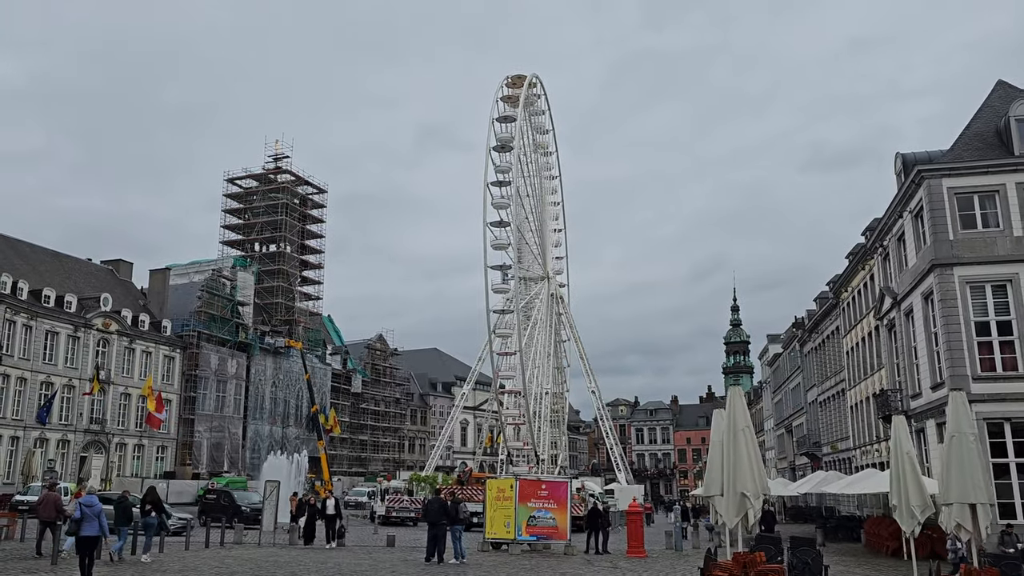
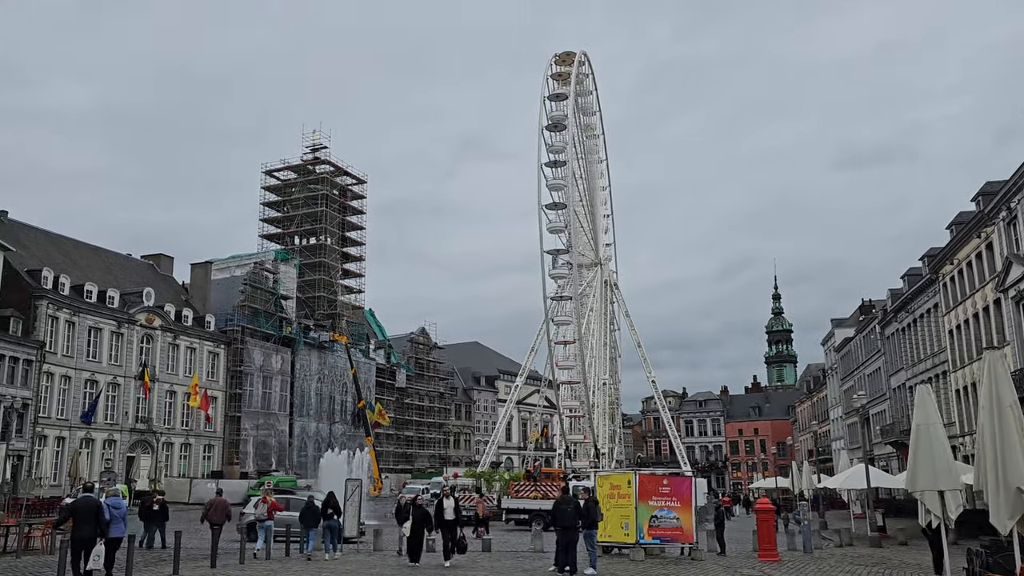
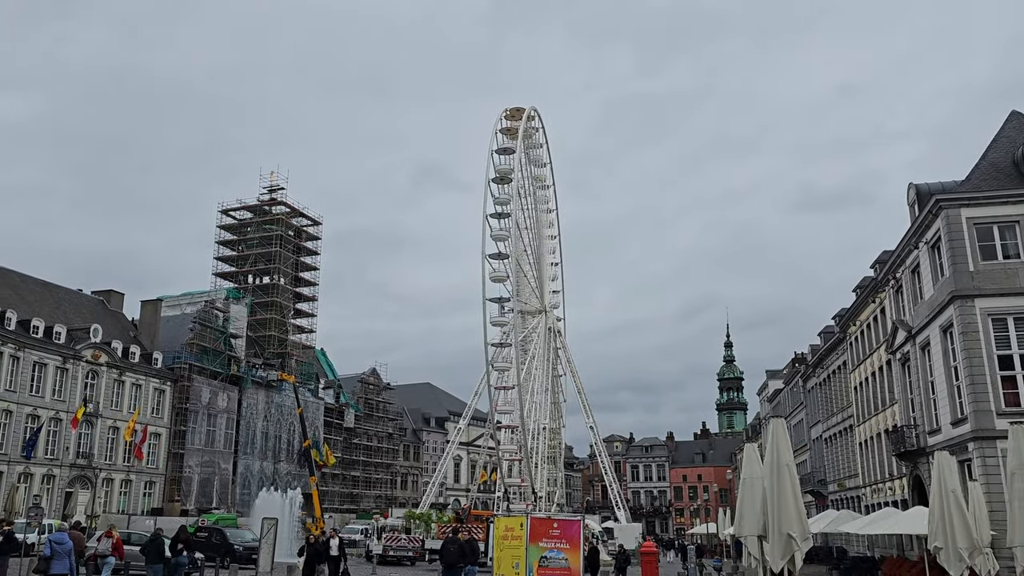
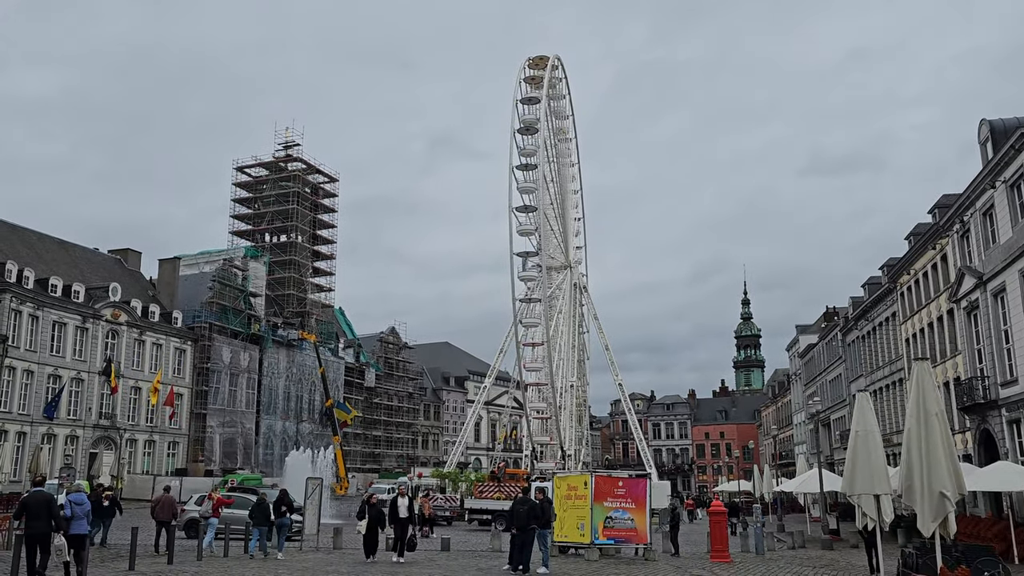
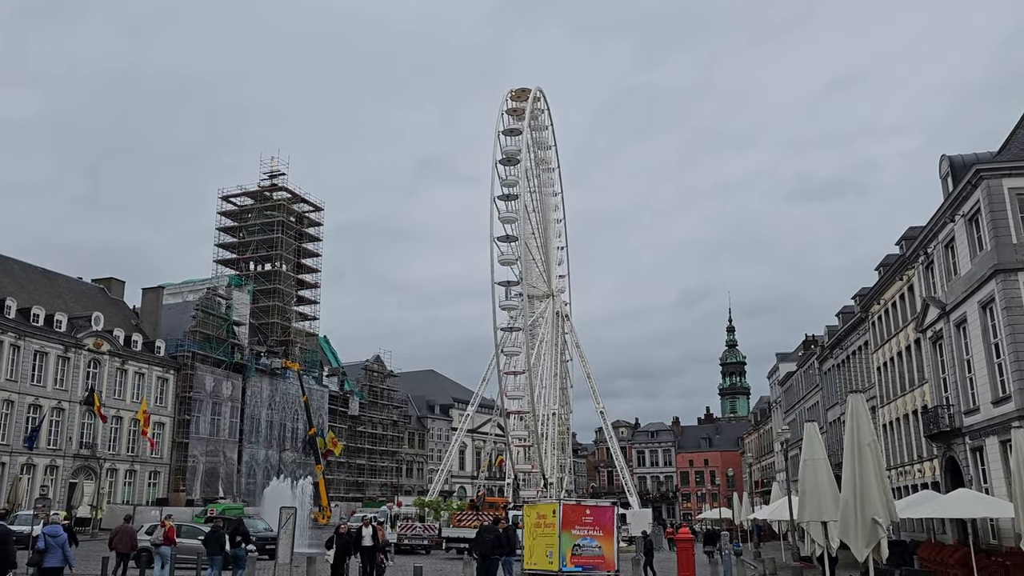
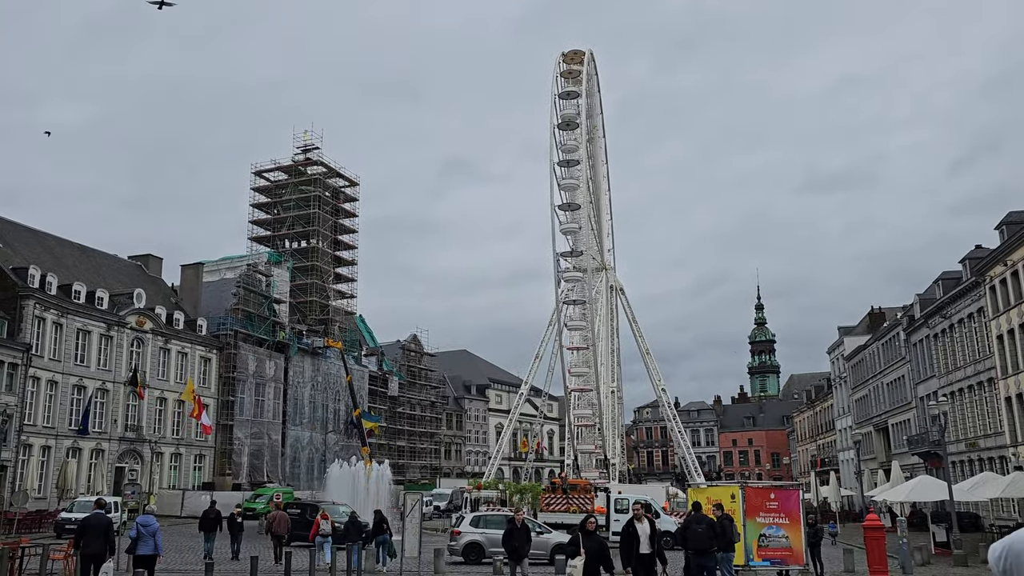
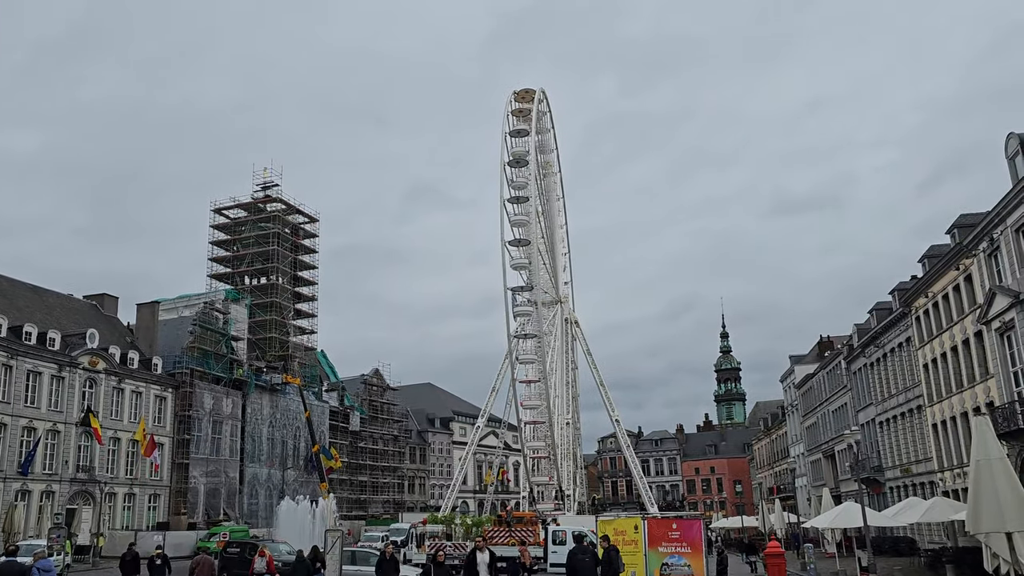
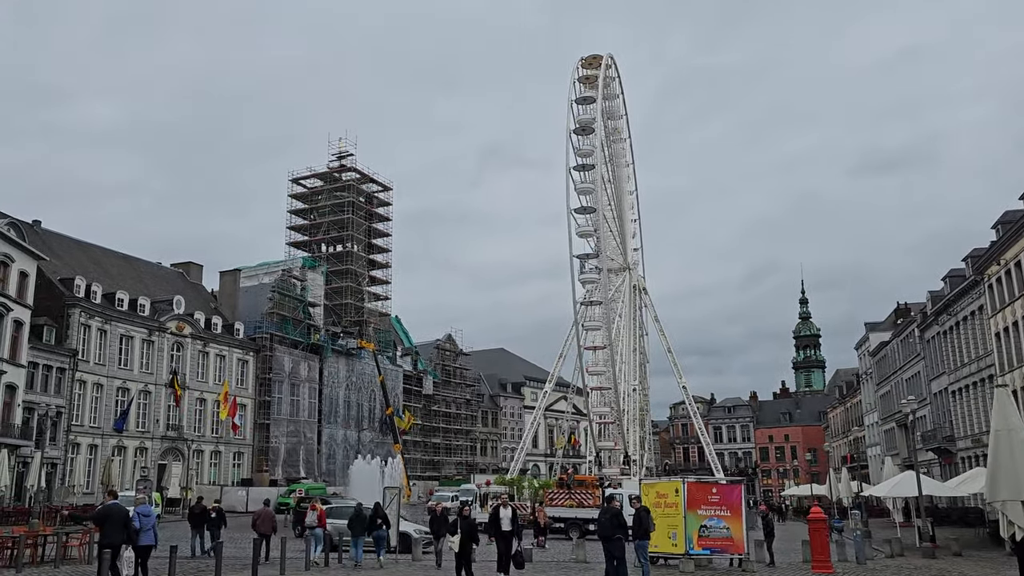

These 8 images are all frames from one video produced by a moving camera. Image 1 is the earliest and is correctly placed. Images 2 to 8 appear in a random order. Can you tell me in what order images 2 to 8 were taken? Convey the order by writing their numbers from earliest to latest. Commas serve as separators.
3, 5, 4, 2, 8, 7, 6
